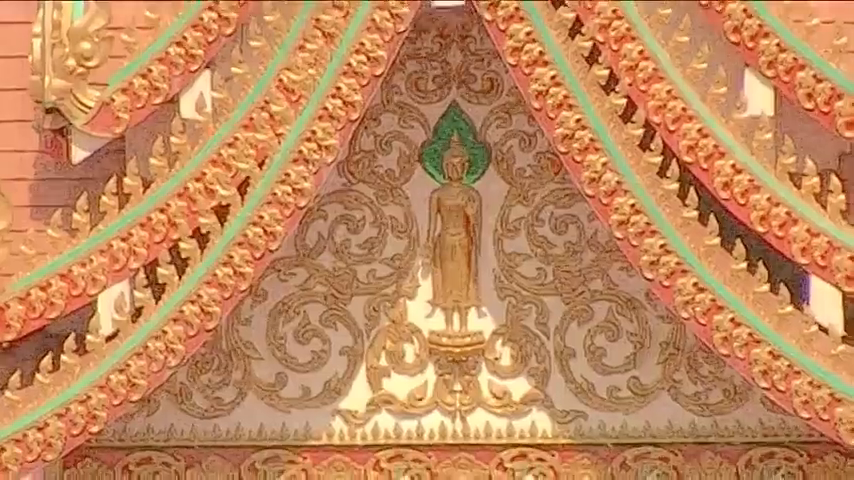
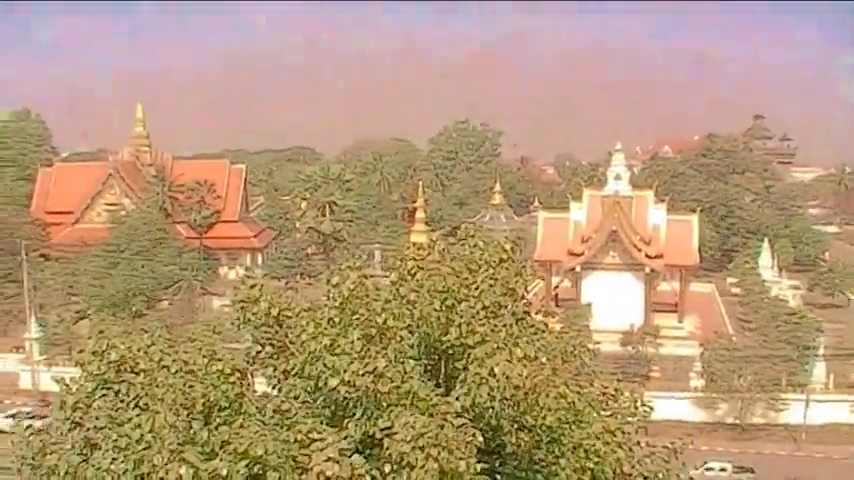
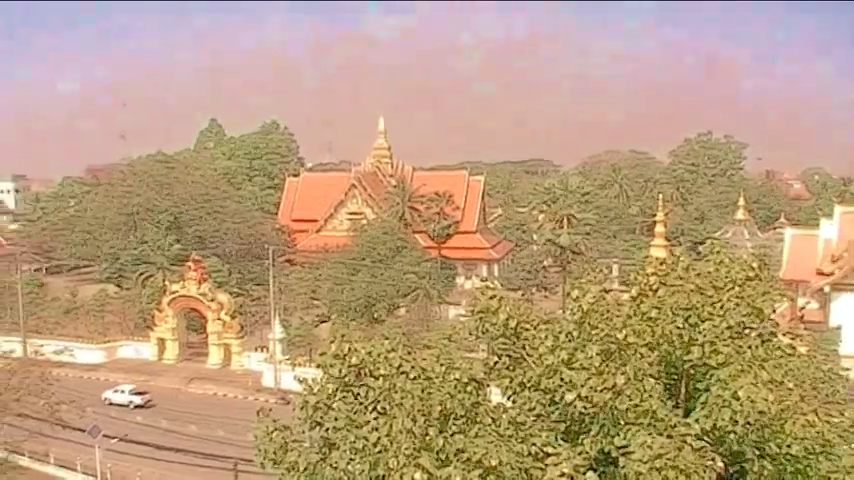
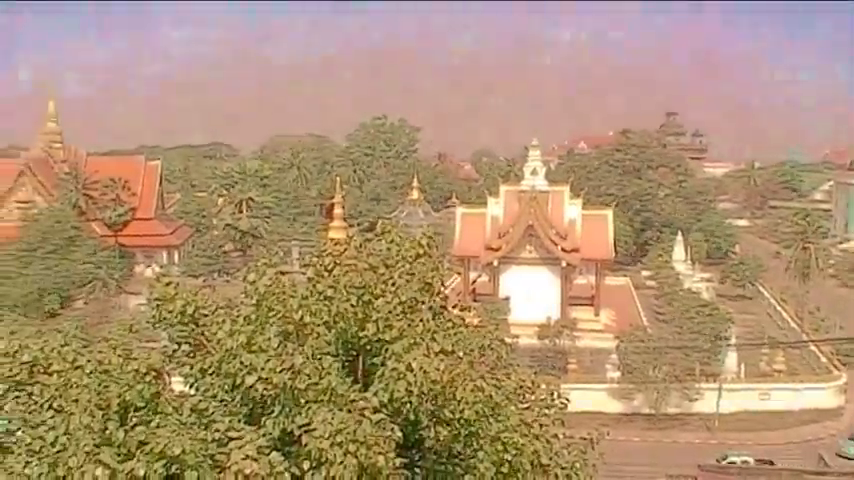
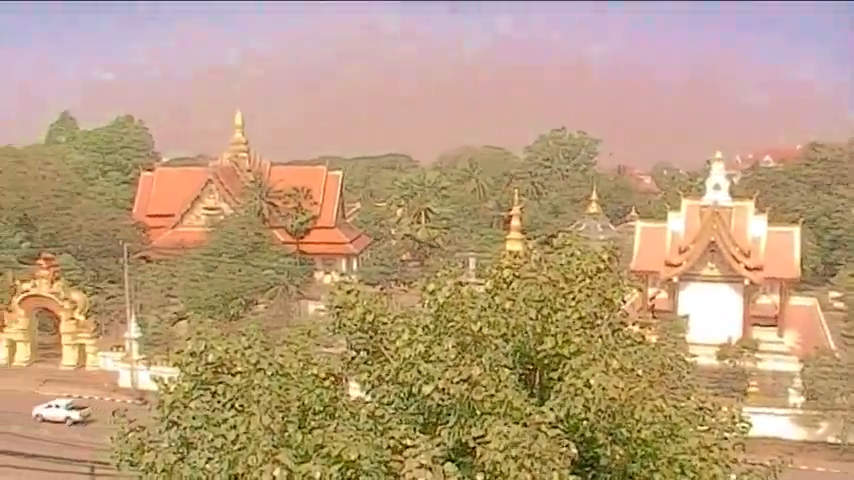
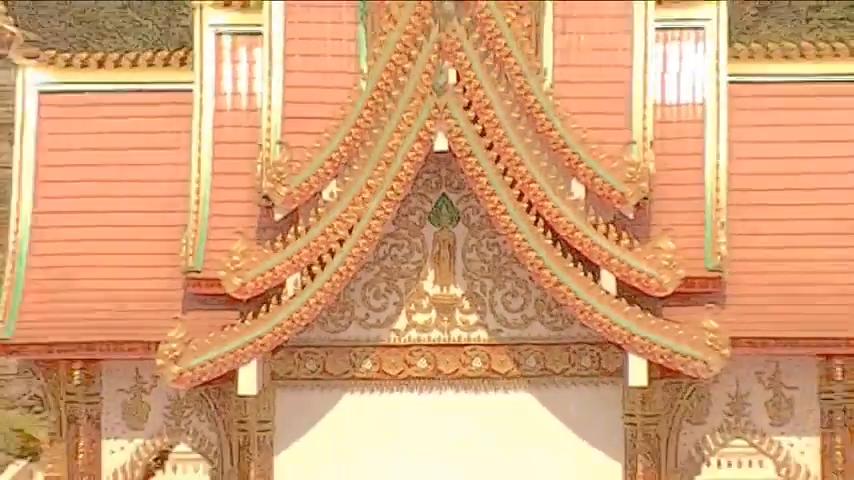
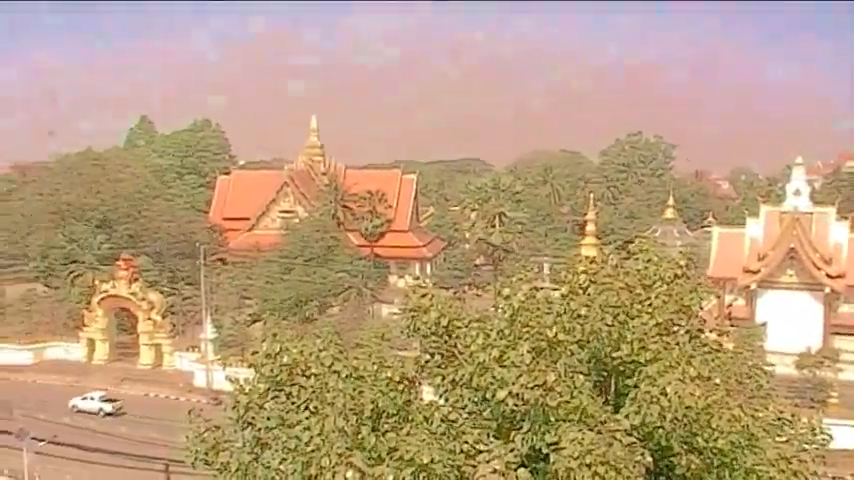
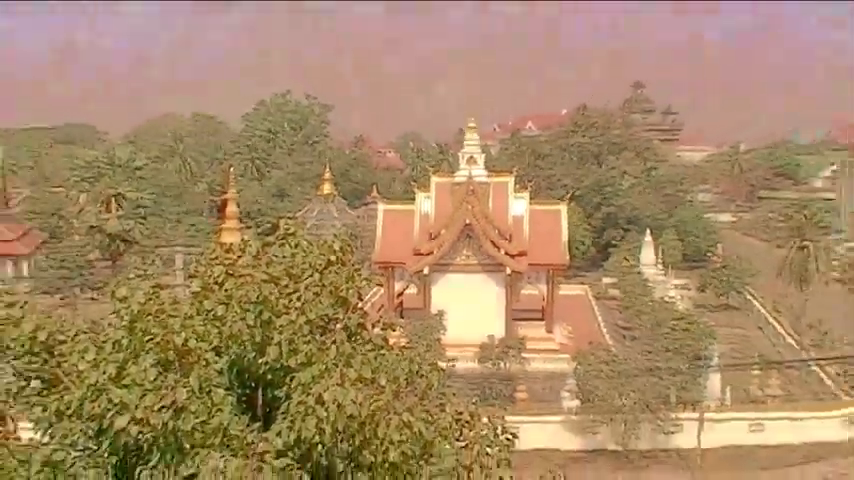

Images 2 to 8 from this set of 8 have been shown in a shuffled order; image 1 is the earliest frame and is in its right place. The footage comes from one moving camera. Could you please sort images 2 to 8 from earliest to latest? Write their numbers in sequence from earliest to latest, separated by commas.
6, 8, 4, 2, 5, 7, 3
